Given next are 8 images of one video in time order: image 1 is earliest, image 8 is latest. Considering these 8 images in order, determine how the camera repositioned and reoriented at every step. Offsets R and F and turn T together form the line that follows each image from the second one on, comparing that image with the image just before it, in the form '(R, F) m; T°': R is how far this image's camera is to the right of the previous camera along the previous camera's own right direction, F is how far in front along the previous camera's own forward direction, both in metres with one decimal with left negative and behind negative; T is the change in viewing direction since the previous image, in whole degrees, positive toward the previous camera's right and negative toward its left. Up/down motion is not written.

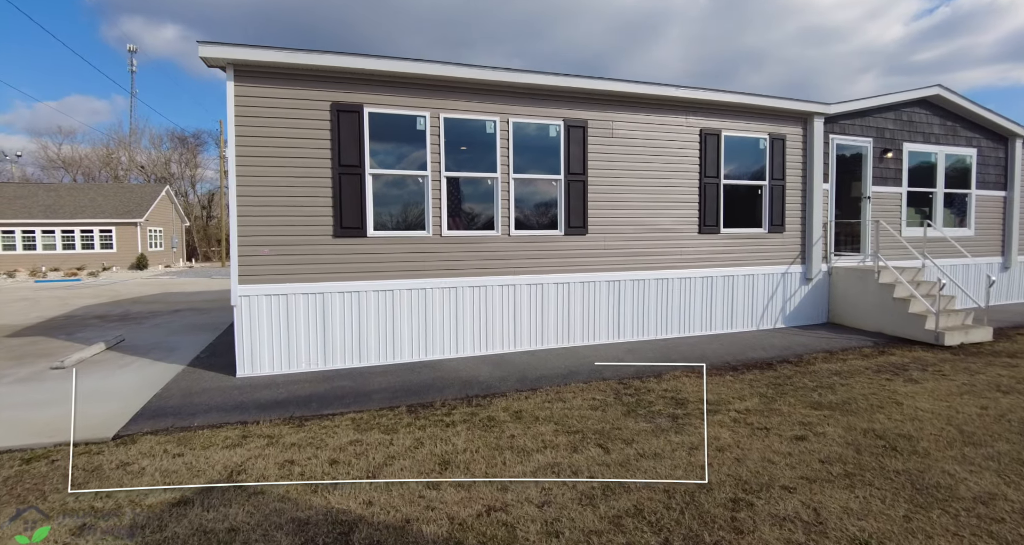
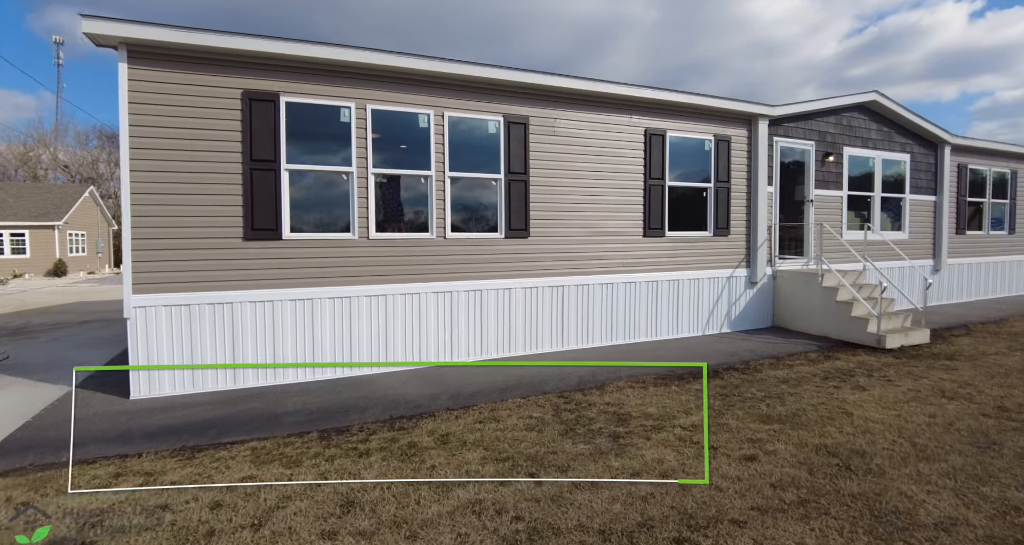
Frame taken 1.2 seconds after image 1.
(+0.2, +0.5) m; +5°
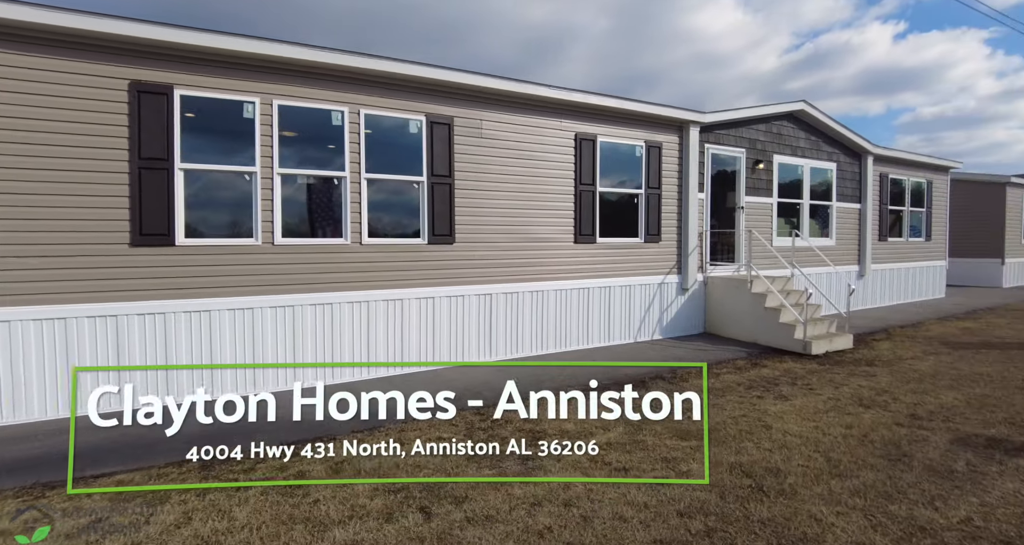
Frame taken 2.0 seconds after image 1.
(+0.4, +0.3) m; +5°
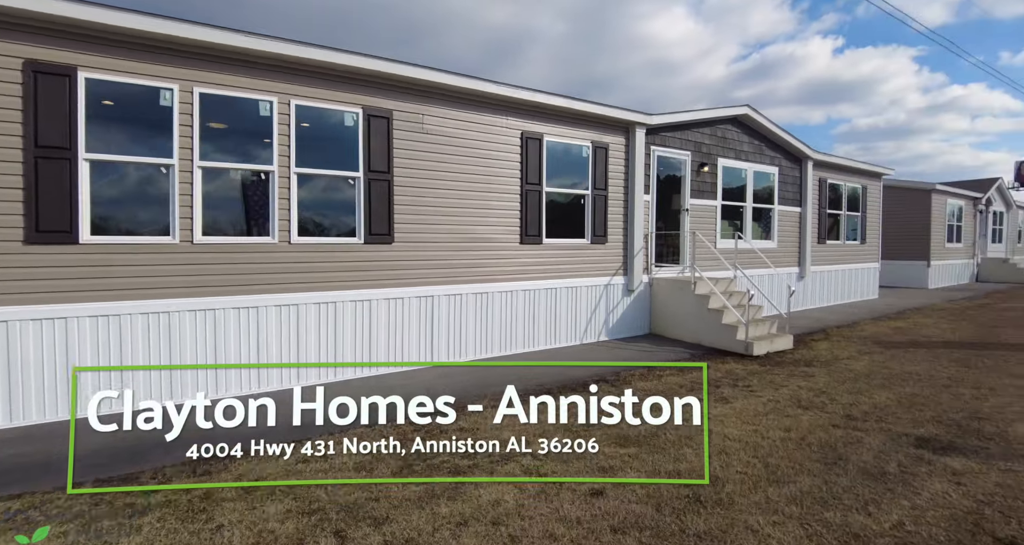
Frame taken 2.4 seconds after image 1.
(+0.2, +0.2) m; +5°
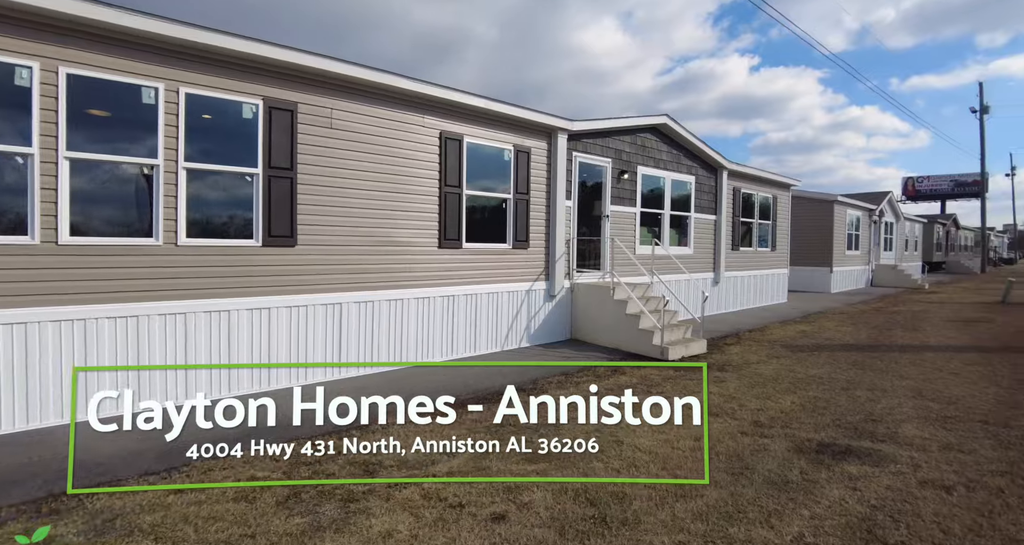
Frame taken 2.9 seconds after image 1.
(+0.2, +0.2) m; +7°
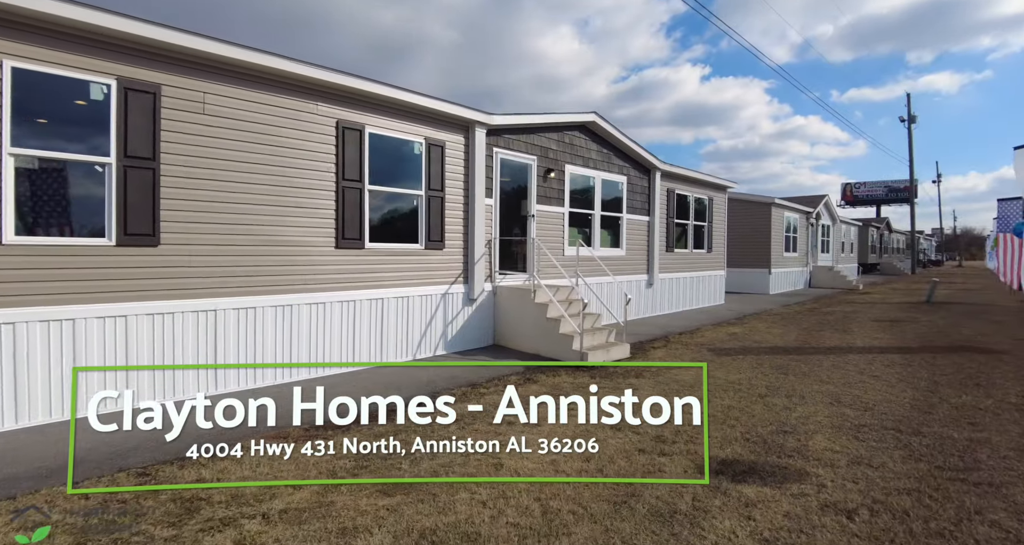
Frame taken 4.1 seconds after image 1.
(+0.6, +0.5) m; +4°
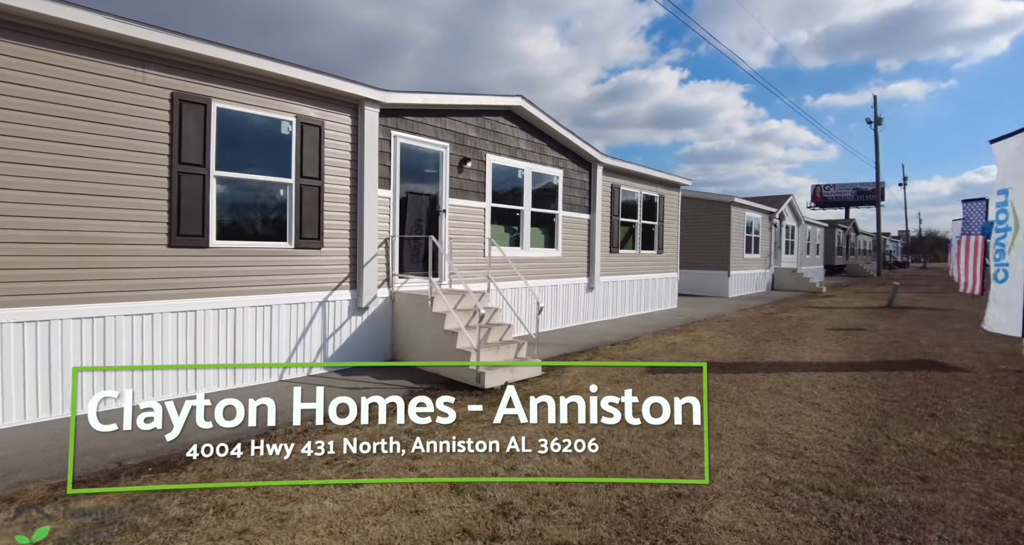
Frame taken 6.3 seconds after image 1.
(+1.0, +1.1) m; +2°
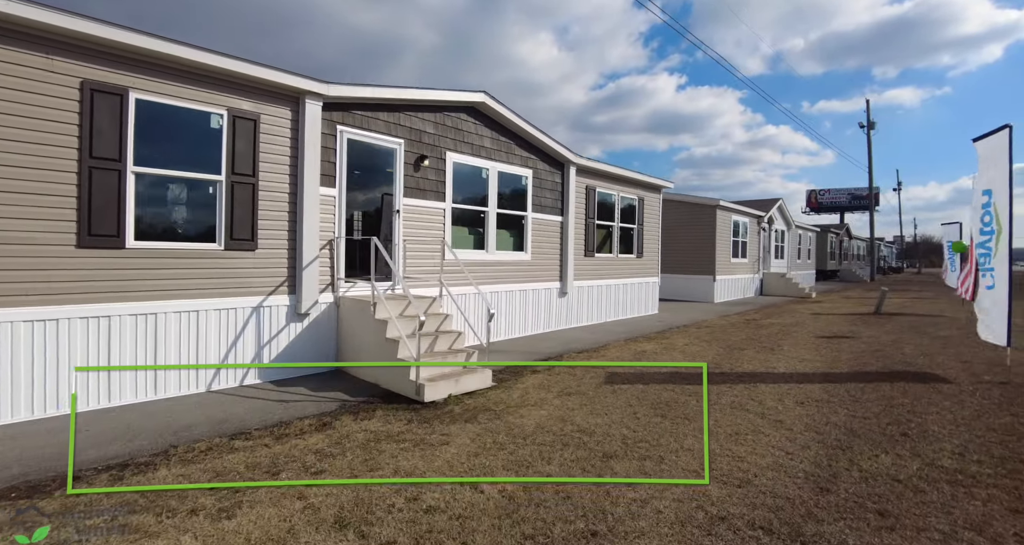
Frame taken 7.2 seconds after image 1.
(+0.6, +0.4) m; 0°
